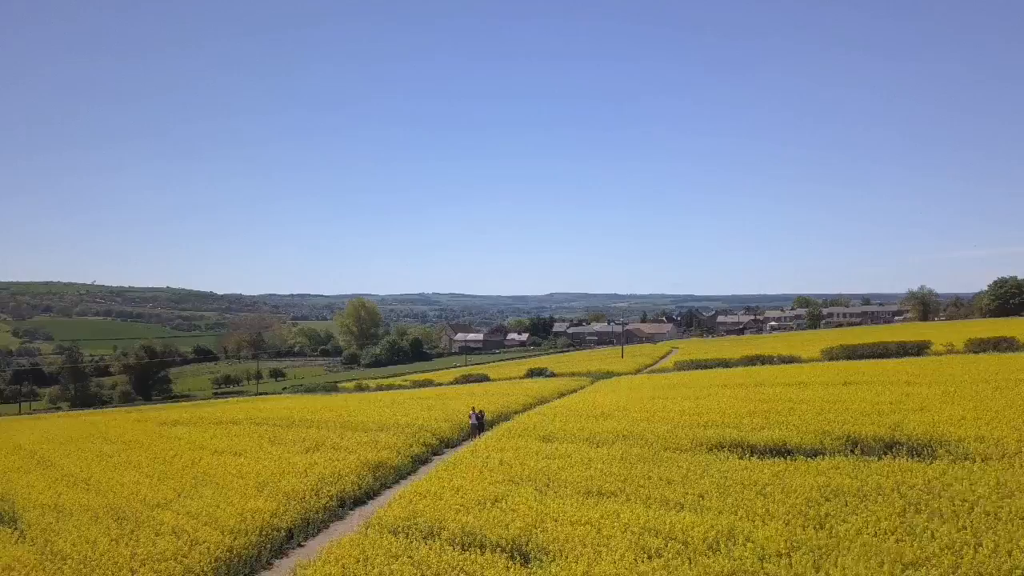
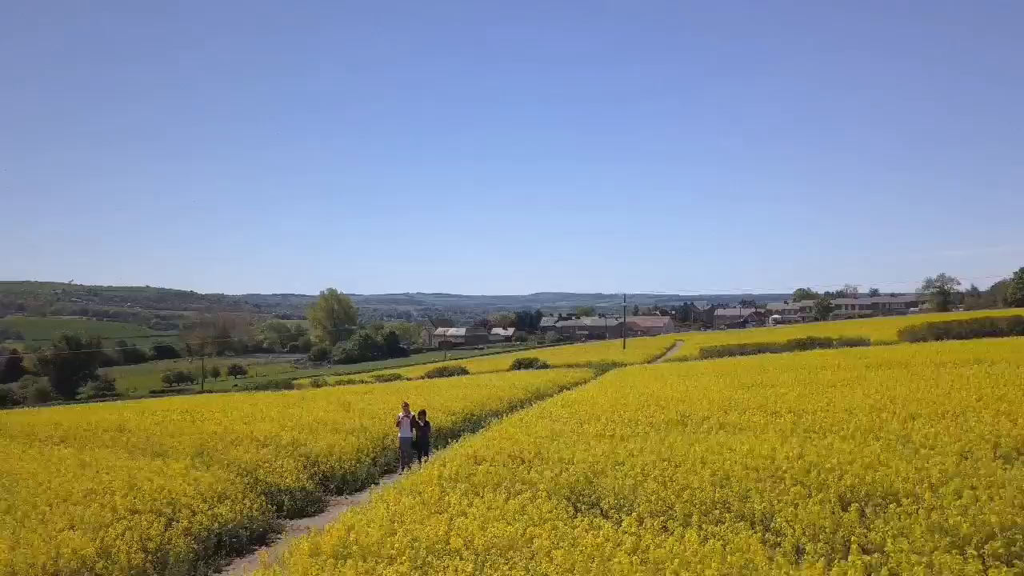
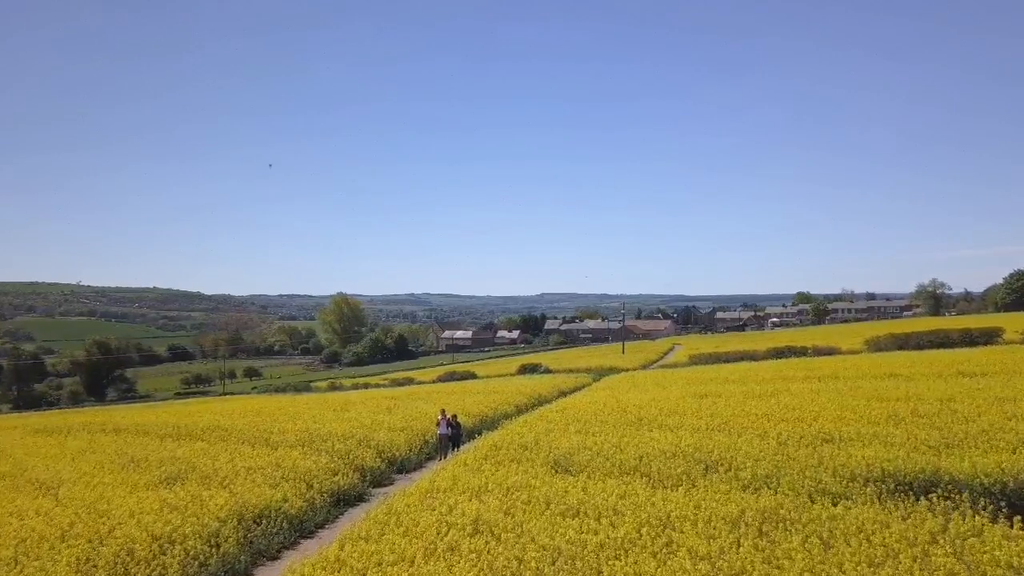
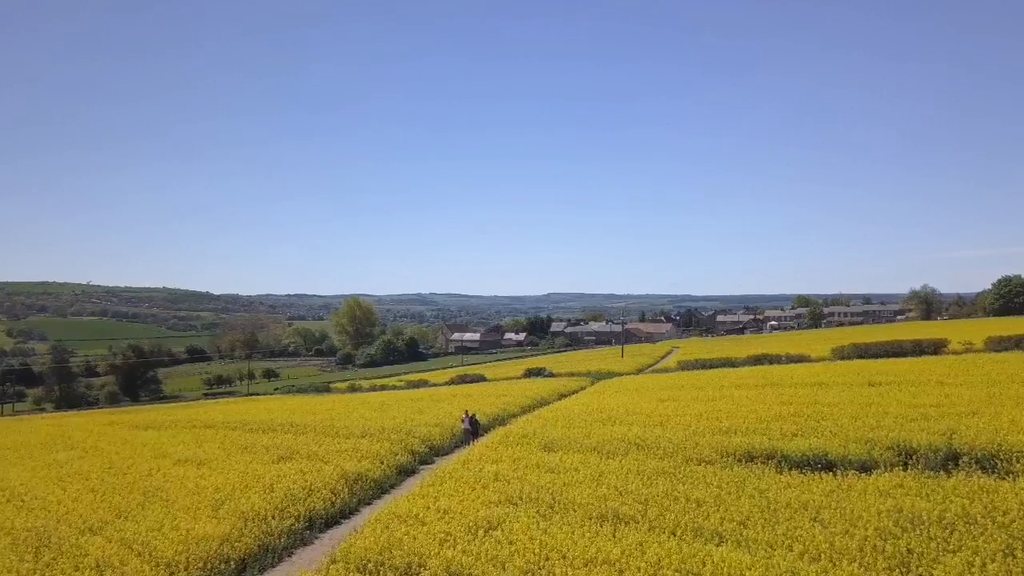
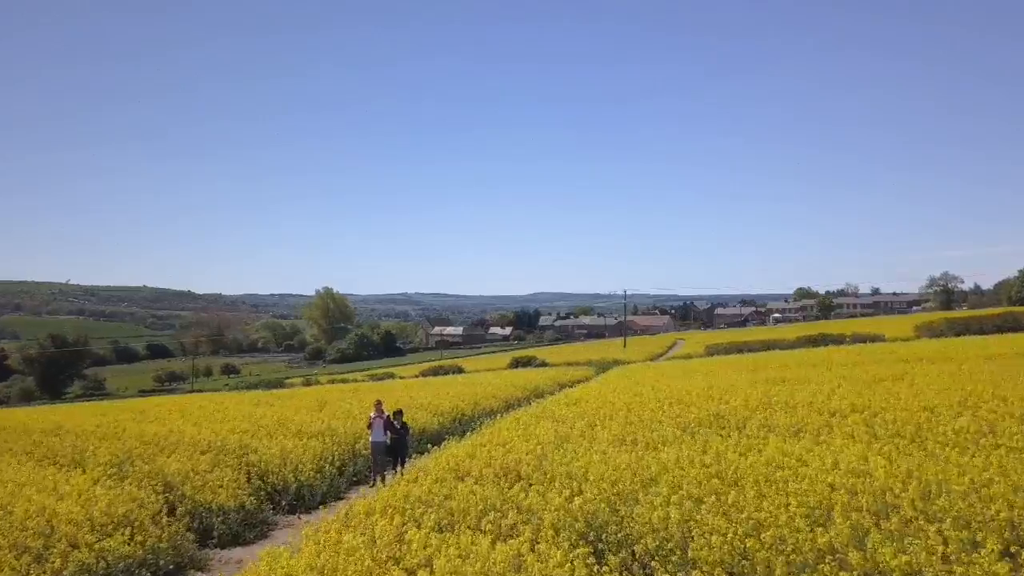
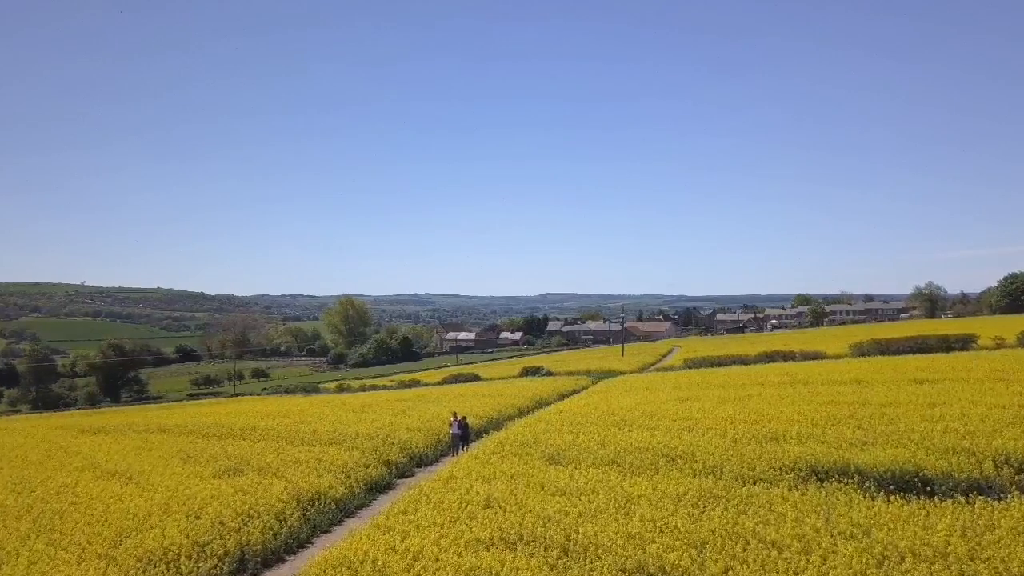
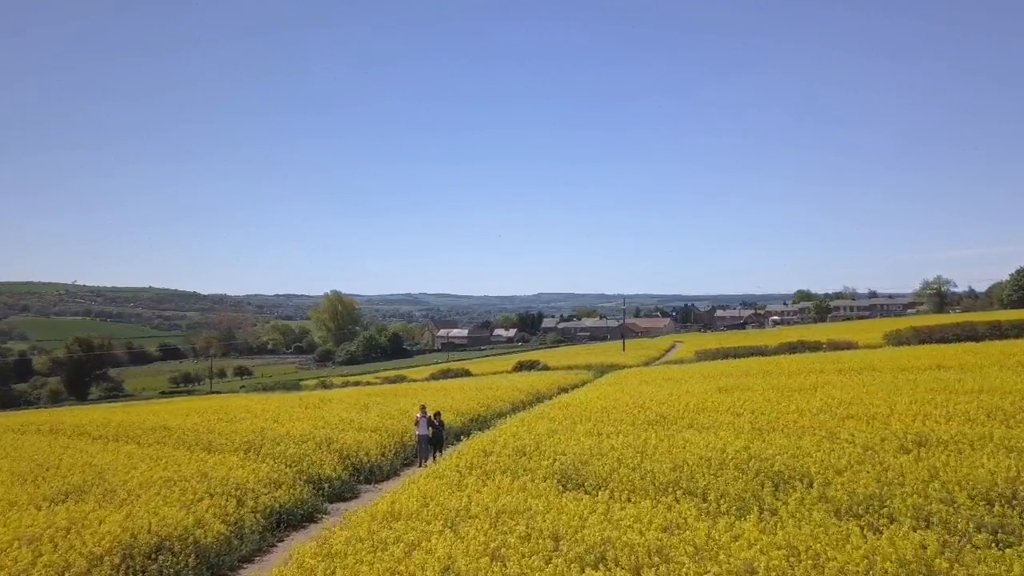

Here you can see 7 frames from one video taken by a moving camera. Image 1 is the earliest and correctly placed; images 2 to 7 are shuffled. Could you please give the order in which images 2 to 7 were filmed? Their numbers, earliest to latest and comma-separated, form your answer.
4, 6, 3, 7, 2, 5
